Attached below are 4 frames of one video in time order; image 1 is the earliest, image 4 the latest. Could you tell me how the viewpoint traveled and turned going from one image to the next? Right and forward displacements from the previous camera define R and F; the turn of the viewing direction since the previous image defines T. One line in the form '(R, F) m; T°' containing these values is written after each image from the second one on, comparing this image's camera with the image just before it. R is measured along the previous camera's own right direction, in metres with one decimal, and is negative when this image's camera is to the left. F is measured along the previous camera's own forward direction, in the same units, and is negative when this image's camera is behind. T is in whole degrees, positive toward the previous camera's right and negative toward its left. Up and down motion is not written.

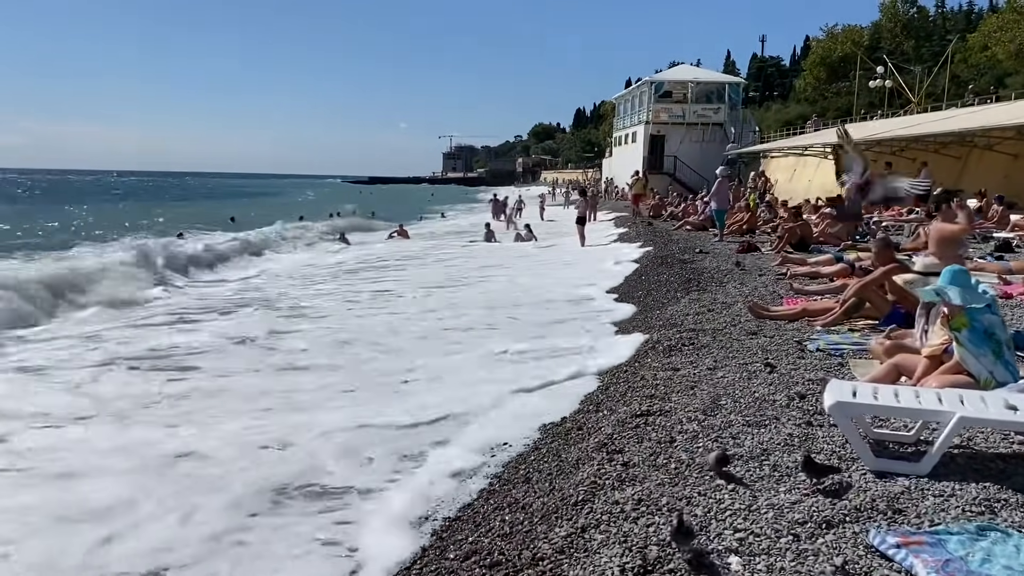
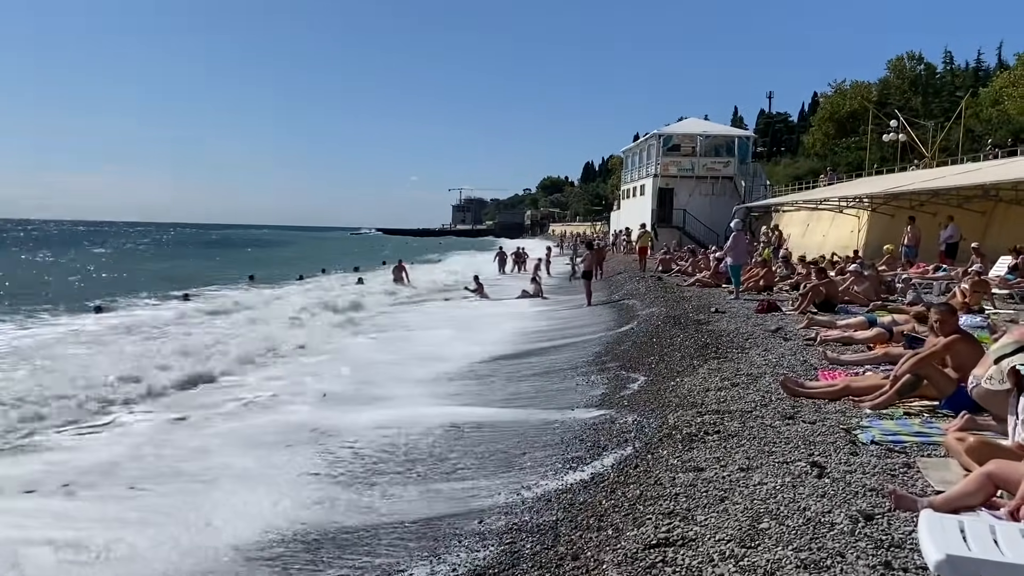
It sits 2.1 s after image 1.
(+0.2, +1.3) m; -1°
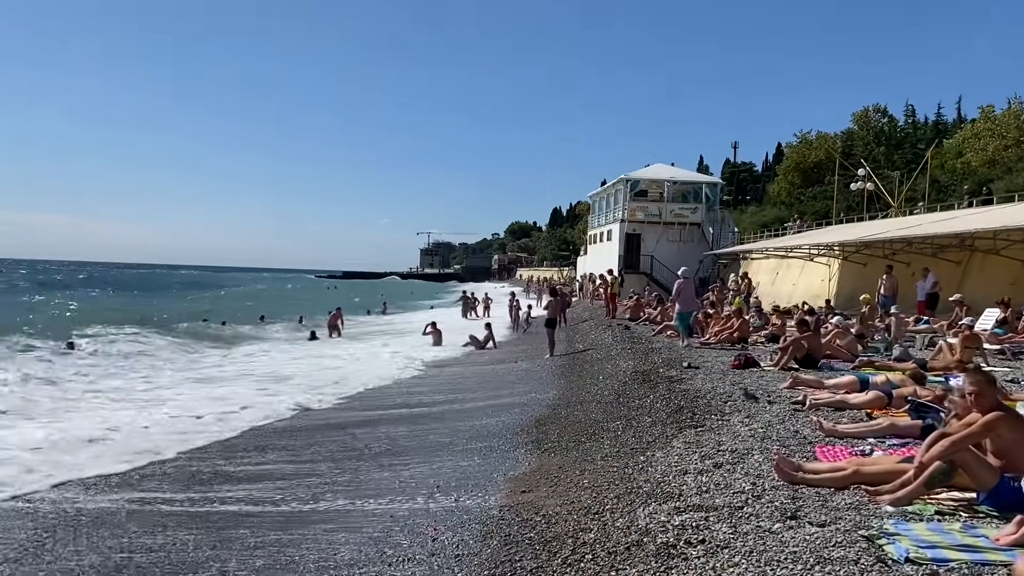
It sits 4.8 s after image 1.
(+0.3, +1.5) m; +3°
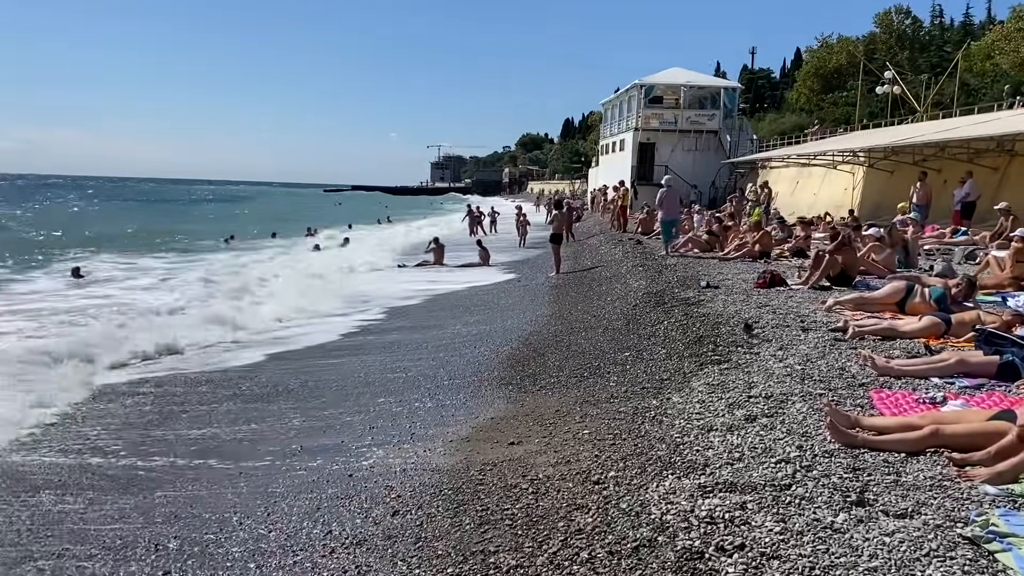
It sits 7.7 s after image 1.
(+0.2, +1.5) m; -1°
